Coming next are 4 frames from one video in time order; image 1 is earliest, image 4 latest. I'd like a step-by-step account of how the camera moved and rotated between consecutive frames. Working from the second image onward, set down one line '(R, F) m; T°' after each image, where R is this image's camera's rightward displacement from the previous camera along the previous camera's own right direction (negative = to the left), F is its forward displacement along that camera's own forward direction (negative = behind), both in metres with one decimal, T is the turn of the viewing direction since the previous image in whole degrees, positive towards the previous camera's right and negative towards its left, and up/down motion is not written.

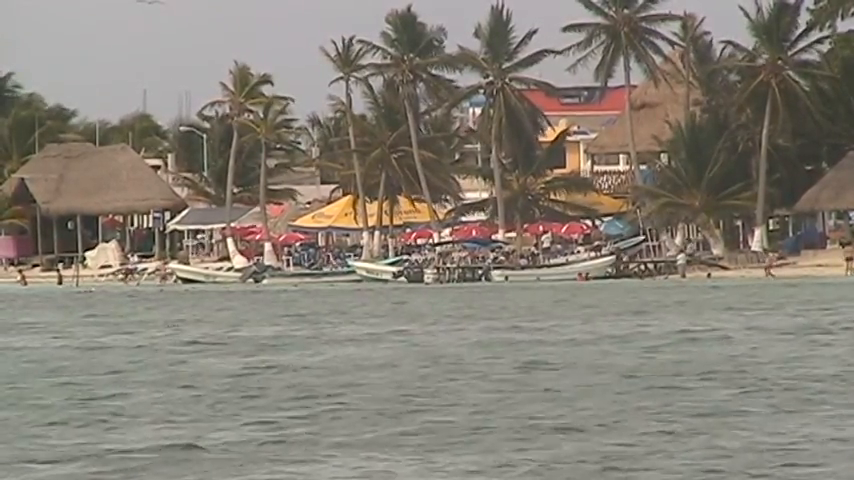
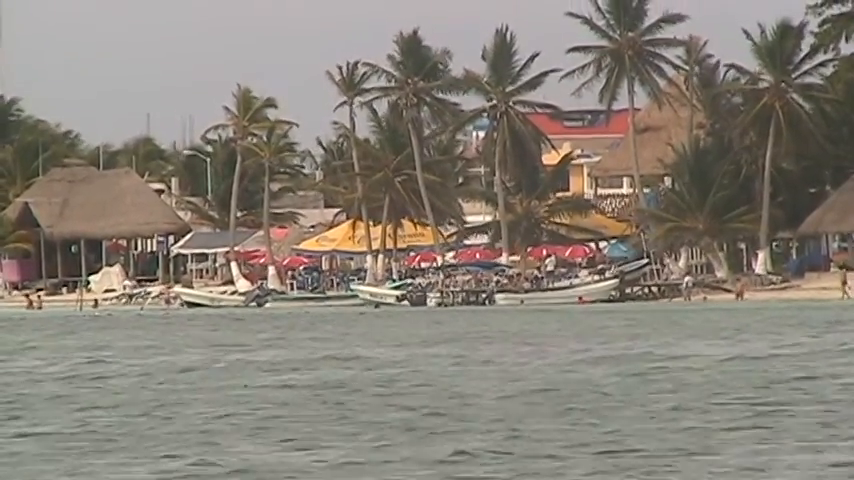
(0.0, 0.0) m; 0°
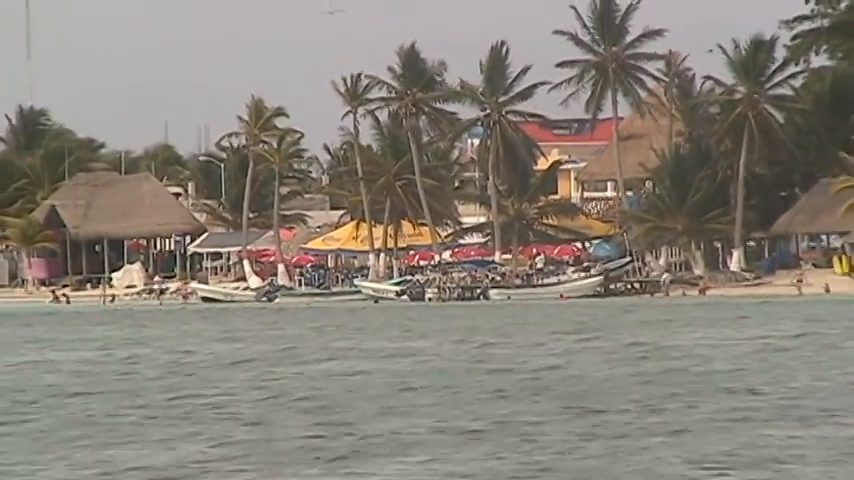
(+0.7, -4.5) m; -1°
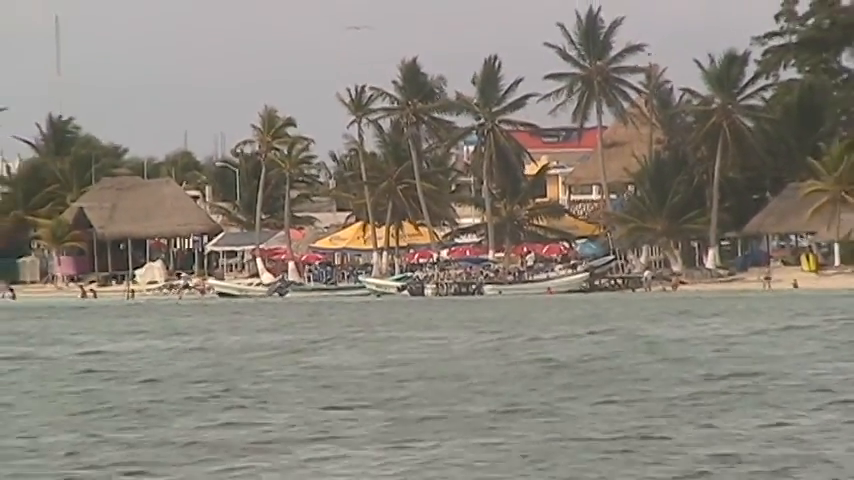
(+0.6, -5.2) m; 0°
